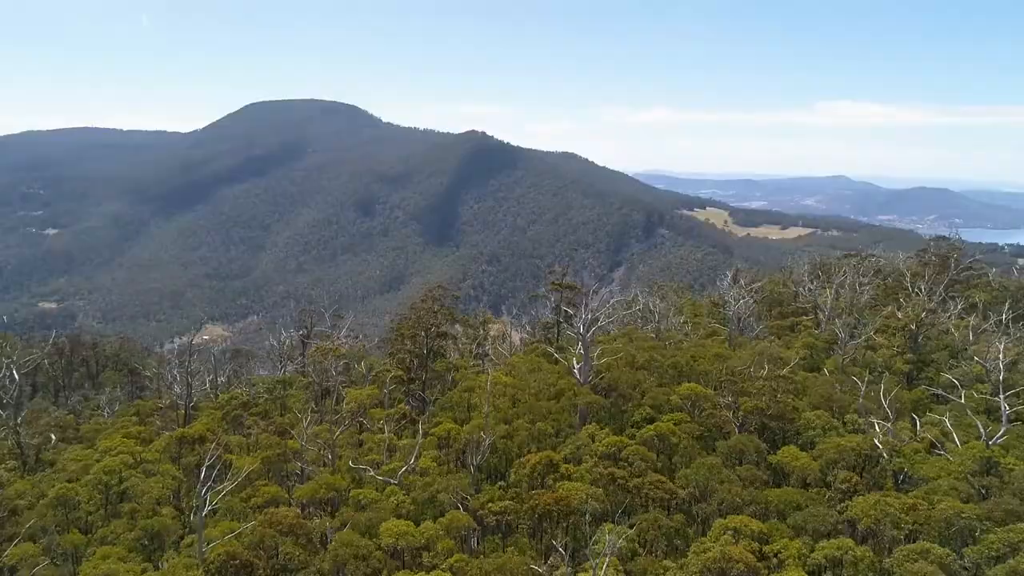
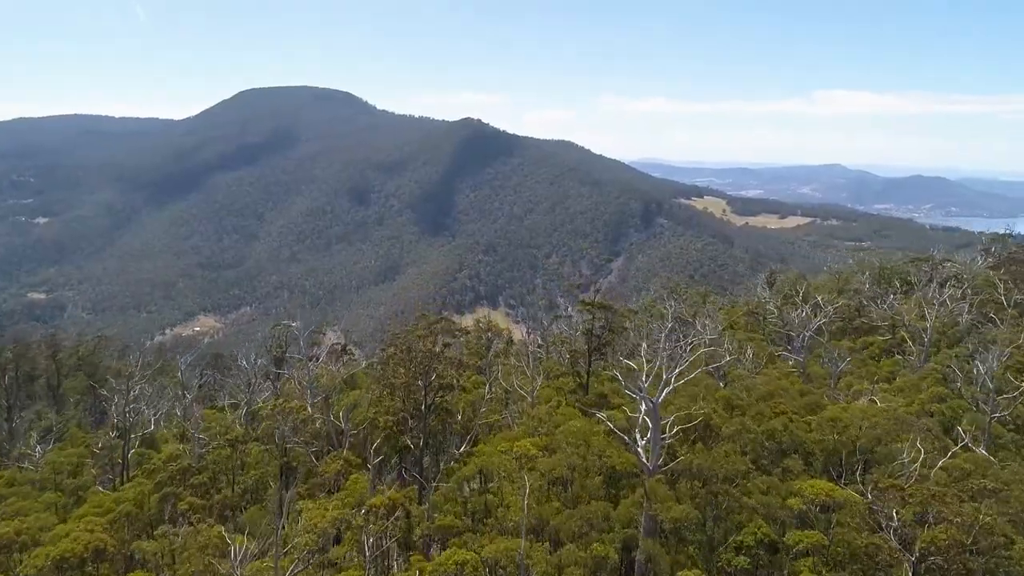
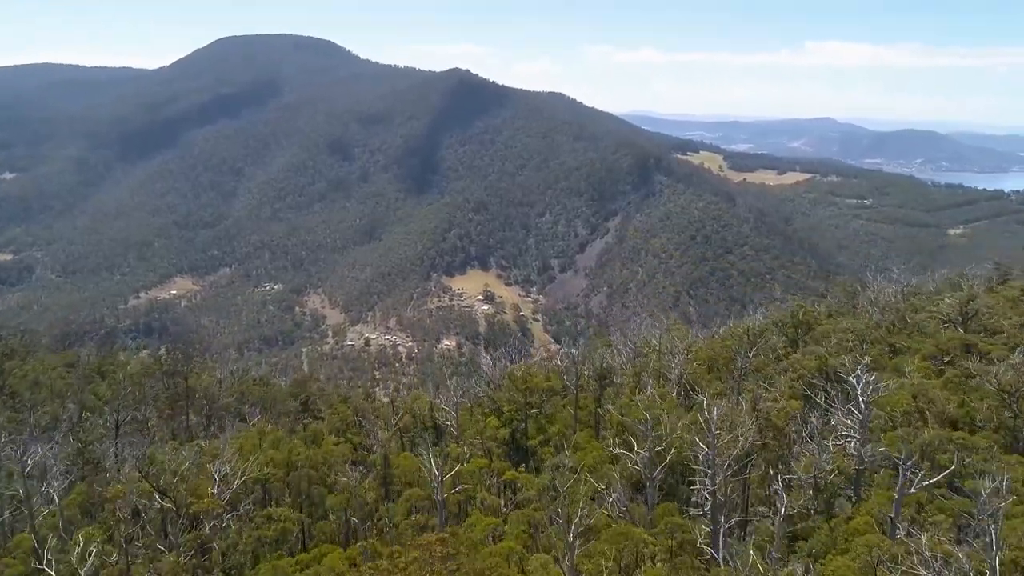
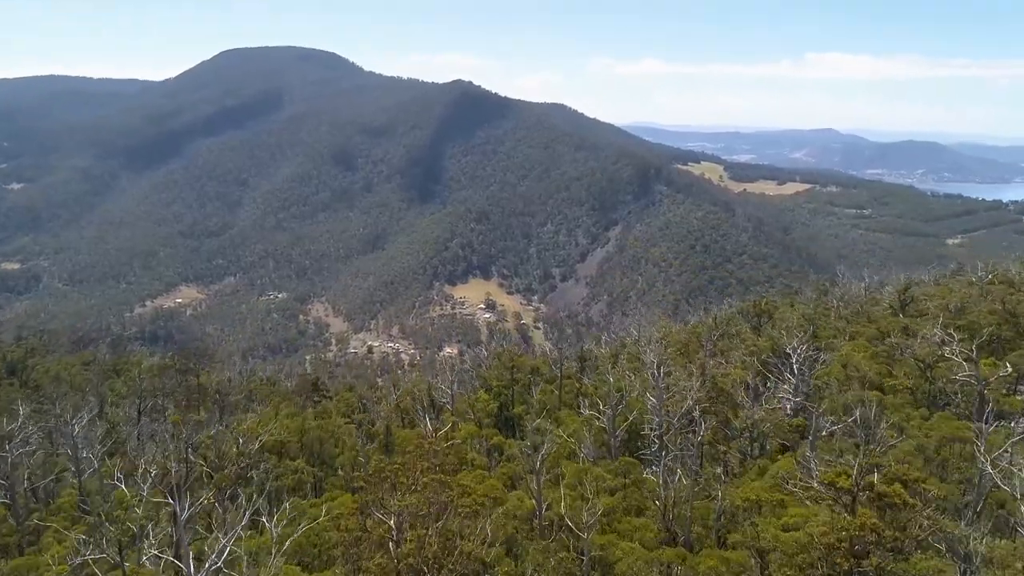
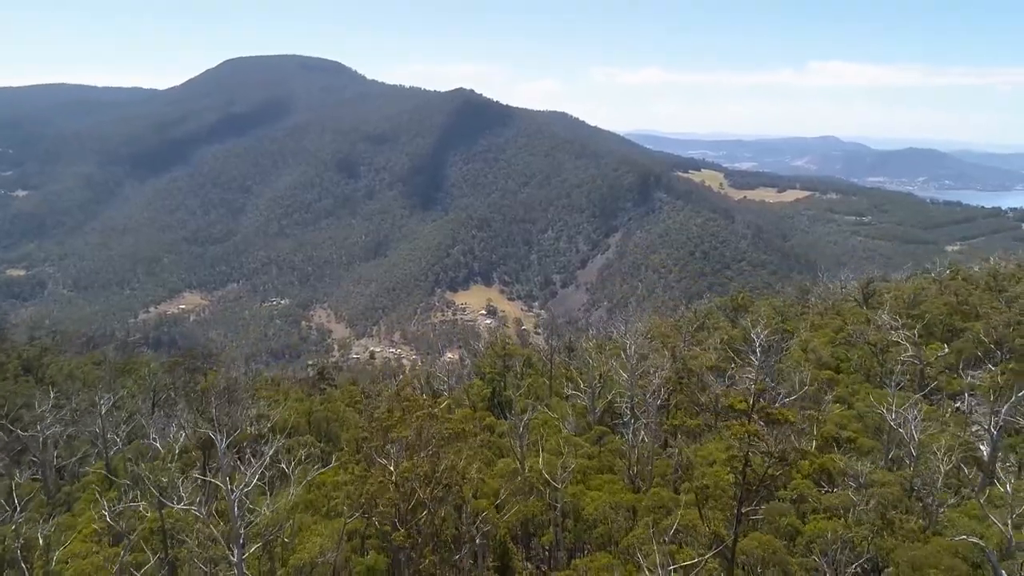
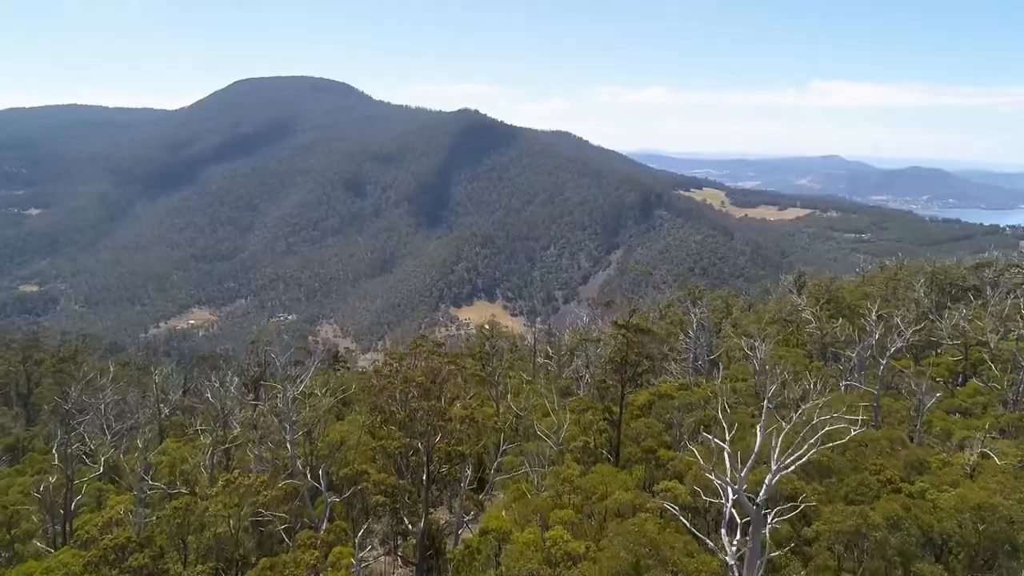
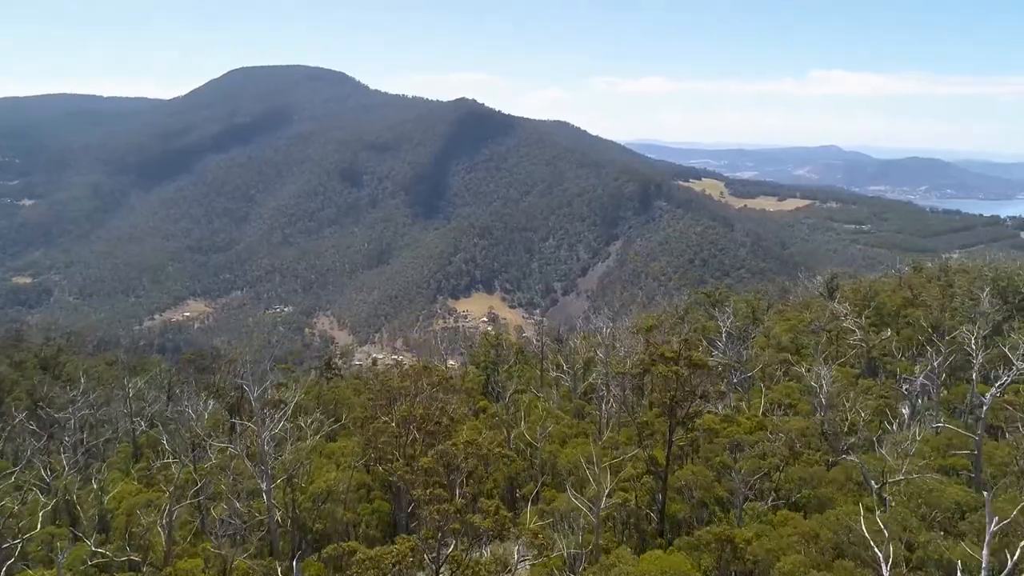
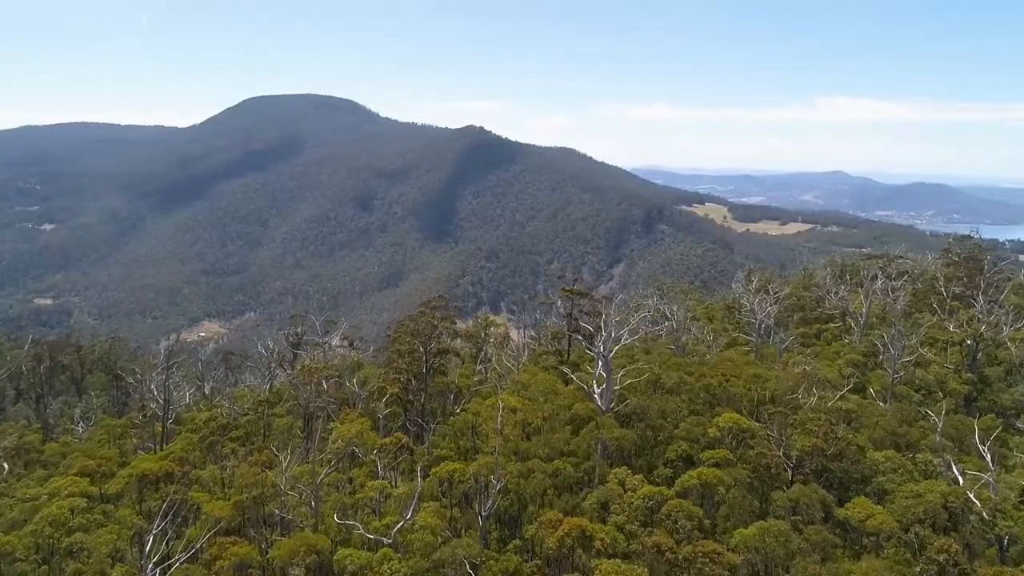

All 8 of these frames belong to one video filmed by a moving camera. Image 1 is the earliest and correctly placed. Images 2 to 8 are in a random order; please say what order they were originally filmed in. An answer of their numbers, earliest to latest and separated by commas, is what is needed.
8, 2, 6, 7, 5, 4, 3
